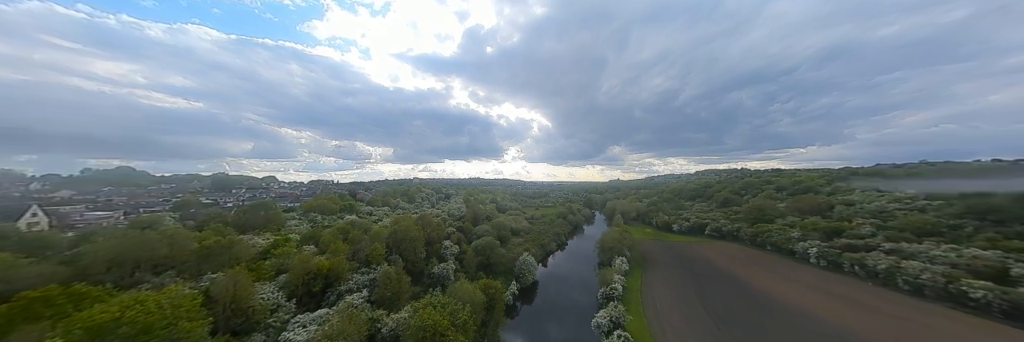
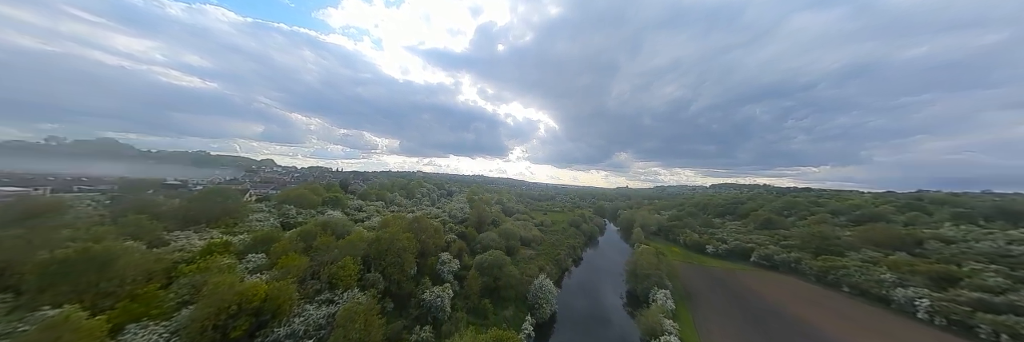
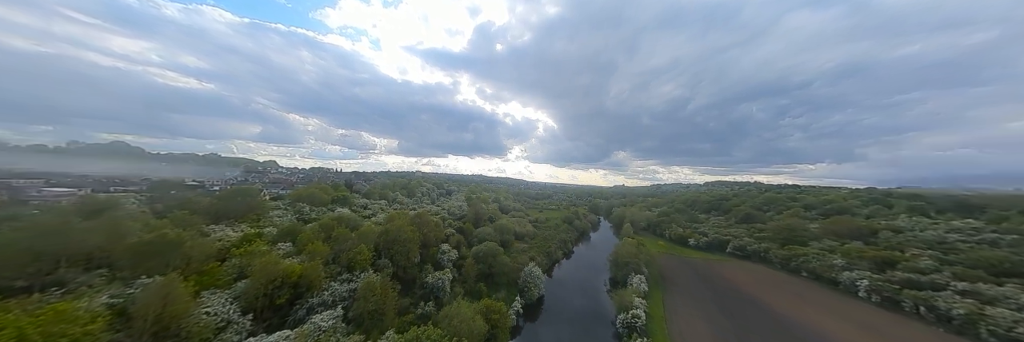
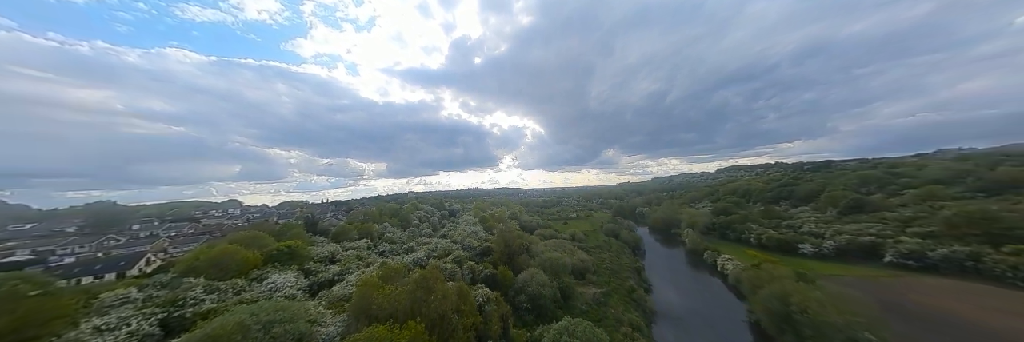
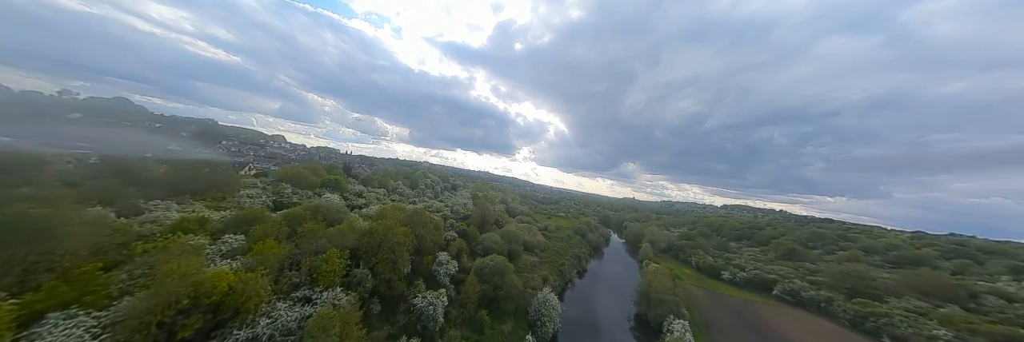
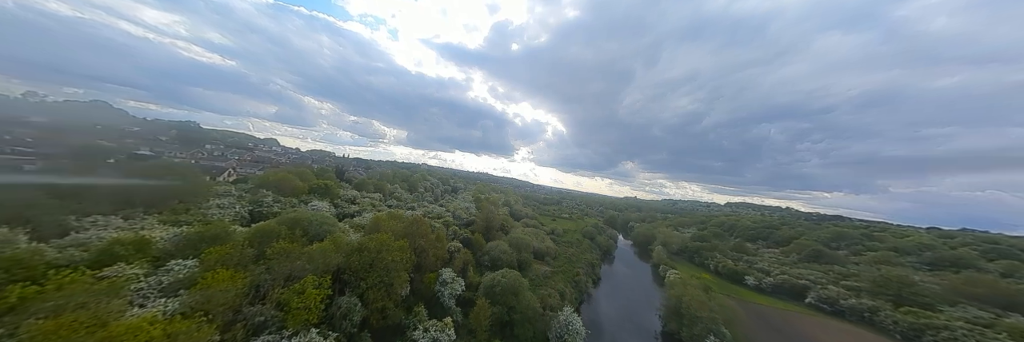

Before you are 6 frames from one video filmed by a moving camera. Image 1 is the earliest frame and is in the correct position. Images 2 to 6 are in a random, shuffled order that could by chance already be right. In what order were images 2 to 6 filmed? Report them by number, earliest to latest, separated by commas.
3, 2, 5, 6, 4
